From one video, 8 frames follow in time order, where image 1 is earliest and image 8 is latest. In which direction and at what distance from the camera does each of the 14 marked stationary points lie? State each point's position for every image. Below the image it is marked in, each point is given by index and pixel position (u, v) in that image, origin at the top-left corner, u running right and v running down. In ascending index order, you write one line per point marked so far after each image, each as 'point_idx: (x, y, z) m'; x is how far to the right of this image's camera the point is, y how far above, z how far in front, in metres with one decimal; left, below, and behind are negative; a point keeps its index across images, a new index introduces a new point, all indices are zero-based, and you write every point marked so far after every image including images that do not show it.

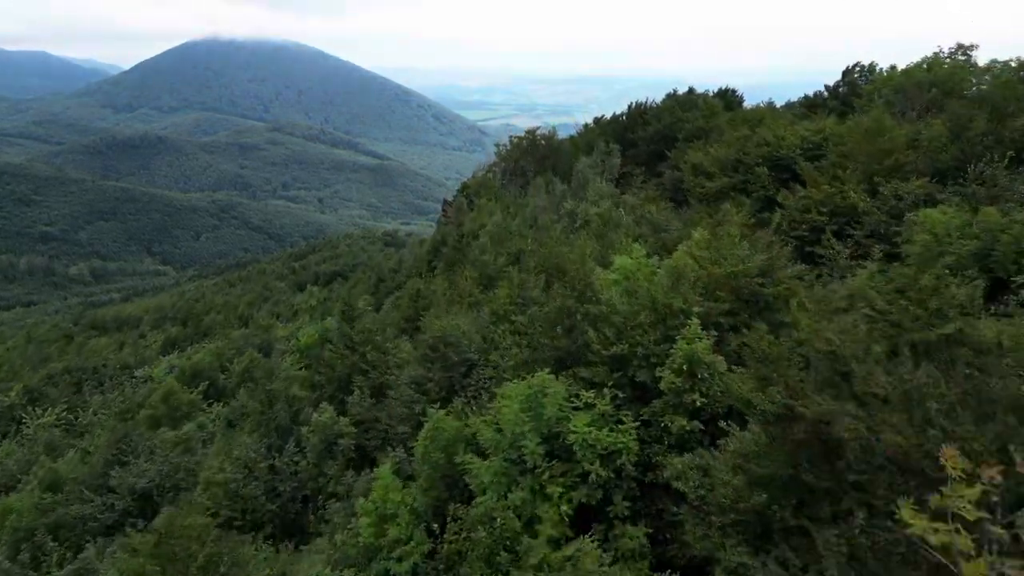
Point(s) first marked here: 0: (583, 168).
0: (+2.7, +4.6, +18.8) m
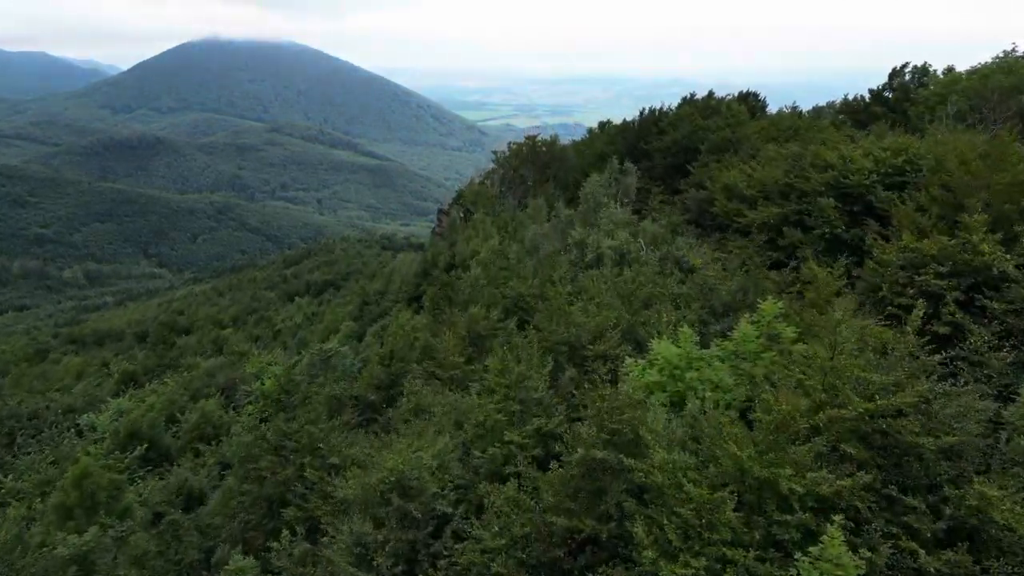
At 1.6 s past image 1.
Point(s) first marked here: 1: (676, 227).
0: (+2.7, +3.3, +15.9) m
1: (+5.1, +1.8, +15.7) m
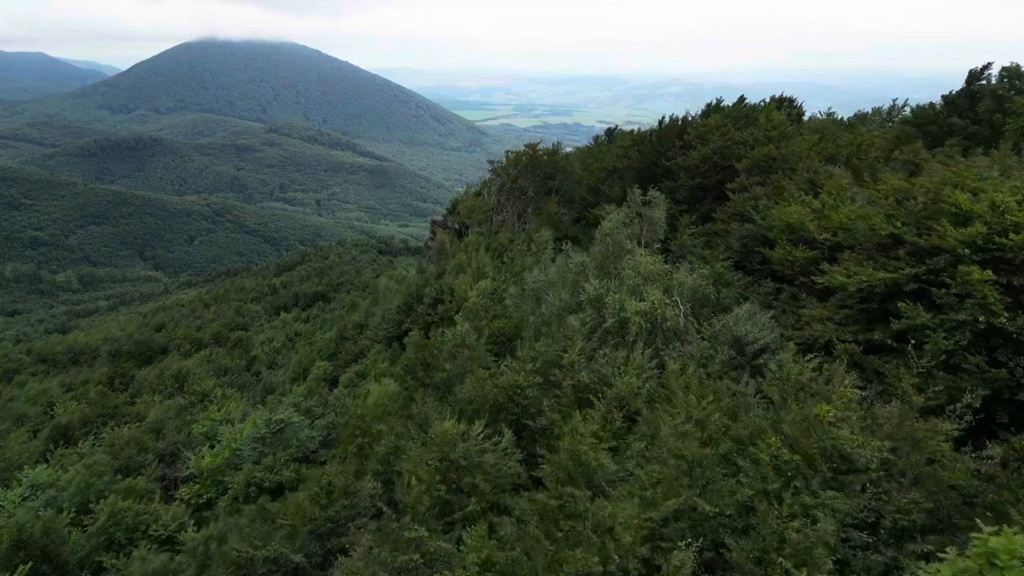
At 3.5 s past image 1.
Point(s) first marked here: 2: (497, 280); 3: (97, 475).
0: (+2.5, +1.7, +12.3) m
1: (+5.0, +0.2, +12.2) m
2: (-0.5, +0.2, +17.5) m
3: (-13.2, -6.0, +16.1) m
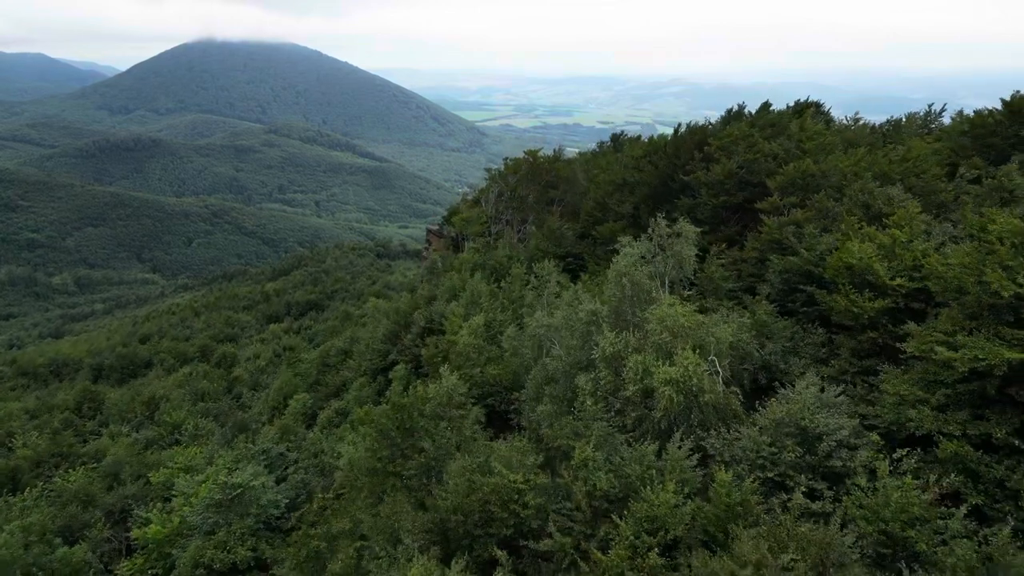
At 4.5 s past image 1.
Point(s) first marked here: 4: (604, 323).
0: (+2.5, +0.7, +10.1) m
1: (+4.9, -0.8, +10.0) m
2: (-0.6, -0.8, +15.4) m
3: (-13.2, -7.0, +13.9) m
4: (+1.8, -0.7, +9.7) m
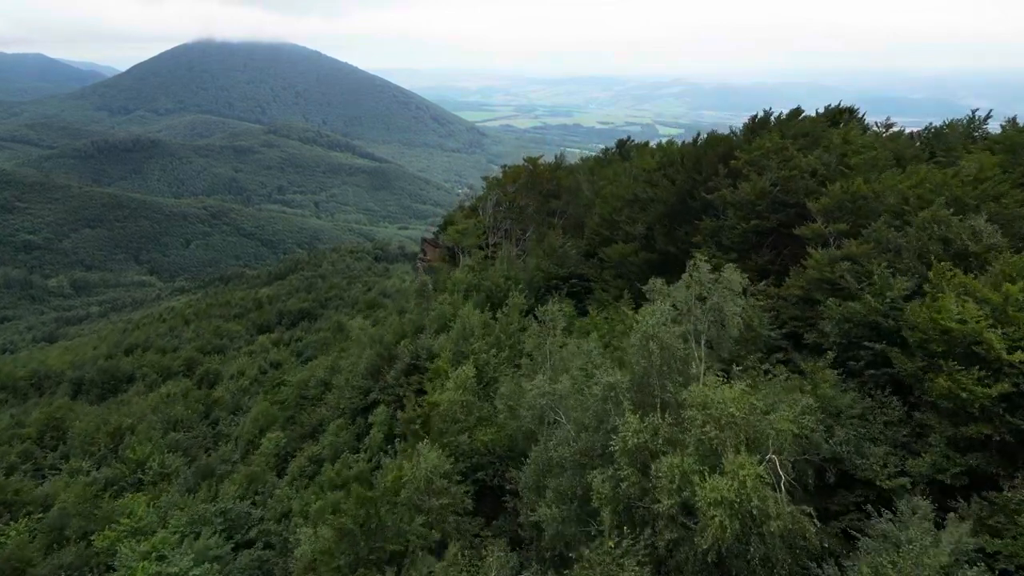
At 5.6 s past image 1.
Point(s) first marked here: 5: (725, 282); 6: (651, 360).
0: (+2.4, -0.3, +7.9) m
1: (+4.8, -1.8, +7.8) m
2: (-0.6, -1.8, +13.2) m
3: (-13.3, -8.0, +11.7) m
4: (+1.7, -1.7, +7.5) m
5: (+3.5, +0.1, +8.2) m
6: (+2.2, -1.1, +7.7) m
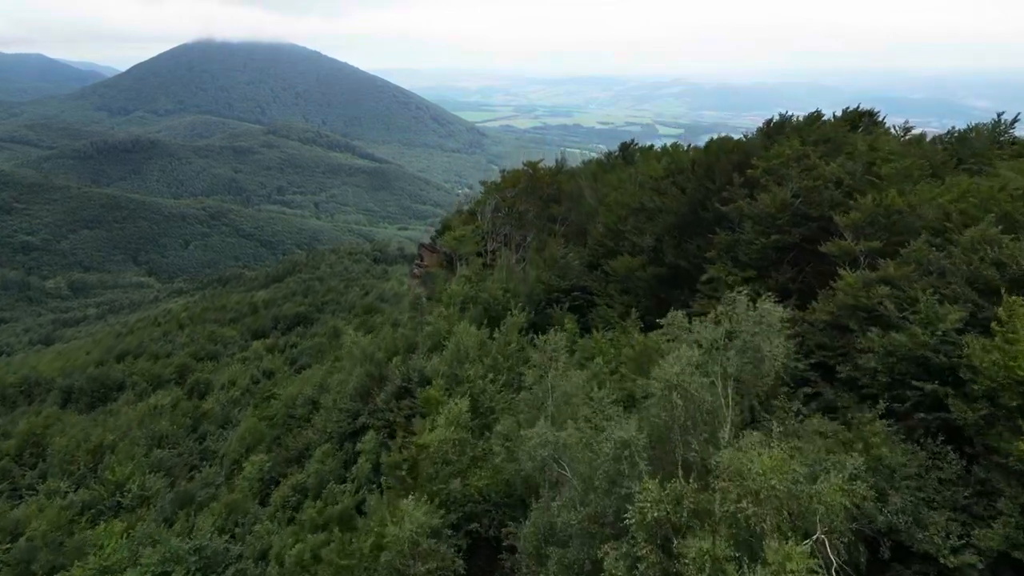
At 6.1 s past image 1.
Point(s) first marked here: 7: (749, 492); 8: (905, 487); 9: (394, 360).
0: (+2.3, -0.8, +6.8) m
1: (+4.7, -2.3, +6.7) m
2: (-0.7, -2.3, +12.1) m
3: (-13.4, -8.5, +10.6) m
4: (+1.6, -2.2, +6.4) m
5: (+3.4, -0.4, +7.0) m
6: (+2.1, -1.6, +6.6) m
7: (+2.5, -2.2, +5.5) m
8: (+5.1, -2.6, +6.5) m
9: (-4.1, -2.4, +17.2) m
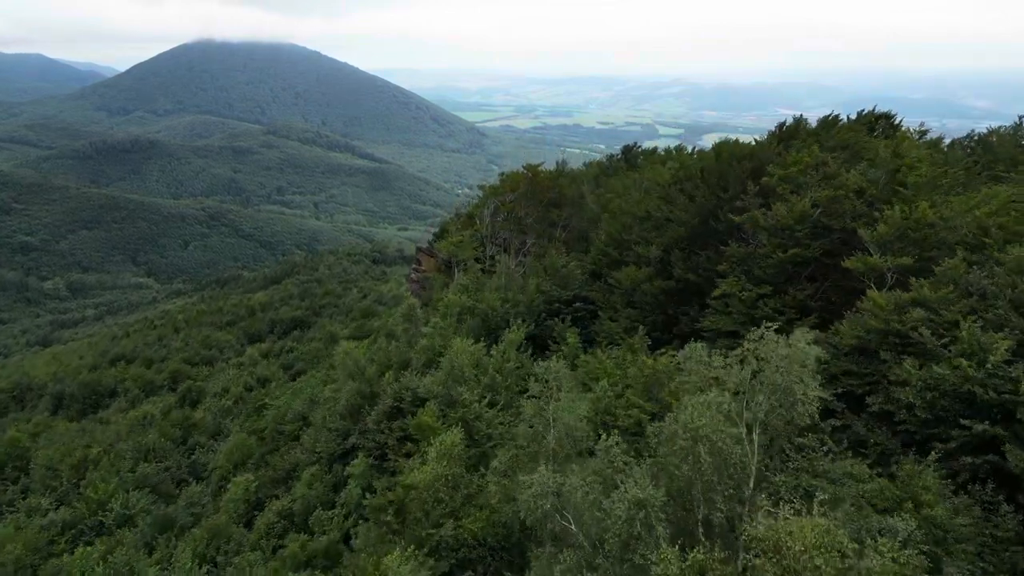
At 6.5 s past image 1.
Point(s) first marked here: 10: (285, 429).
0: (+2.3, -1.2, +6.0) m
1: (+4.7, -2.7, +5.8) m
2: (-0.7, -2.7, +11.2) m
3: (-13.4, -8.9, +9.7) m
4: (+1.6, -2.6, +5.6) m
5: (+3.4, -0.8, +6.2) m
6: (+2.1, -2.0, +5.7) m
7: (+2.5, -2.6, +4.6) m
8: (+5.0, -2.9, +5.7) m
9: (-4.1, -2.8, +16.4) m
10: (-8.9, -5.5, +19.9) m
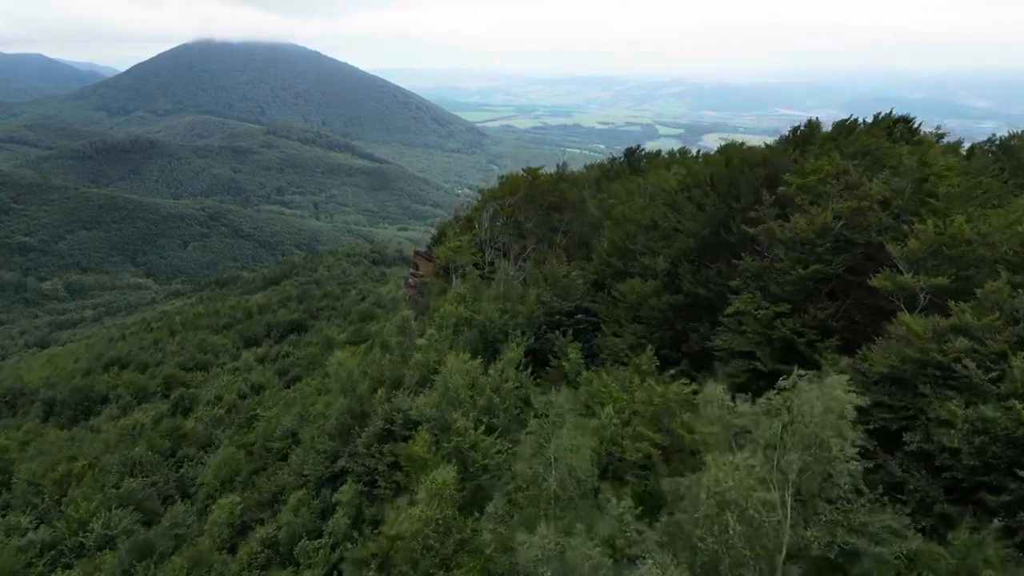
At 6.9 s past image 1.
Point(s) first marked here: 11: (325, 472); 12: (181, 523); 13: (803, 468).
0: (+2.3, -1.6, +5.2) m
1: (+4.7, -3.1, +5.0) m
2: (-0.8, -3.1, +10.4) m
3: (-13.5, -9.3, +8.9) m
4: (+1.6, -3.0, +4.7) m
5: (+3.4, -1.2, +5.4) m
6: (+2.1, -2.4, +4.9) m
7: (+2.4, -3.0, +3.8) m
8: (+5.0, -3.3, +4.8) m
9: (-4.1, -3.2, +15.5) m
10: (-8.9, -5.9, +19.0) m
11: (-5.3, -5.2, +14.3) m
12: (-11.2, -8.0, +17.1) m
13: (+3.0, -1.8, +5.2) m
